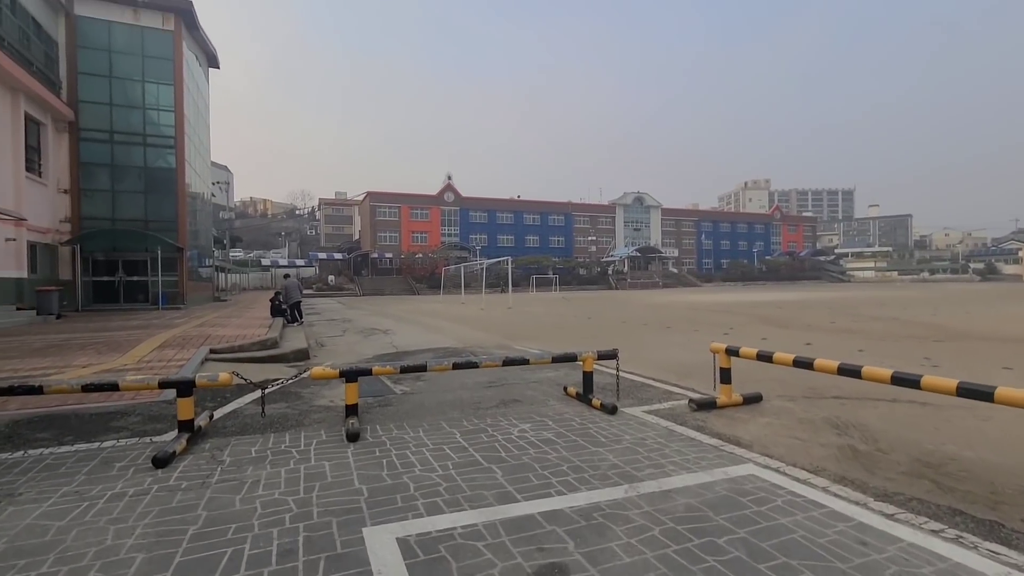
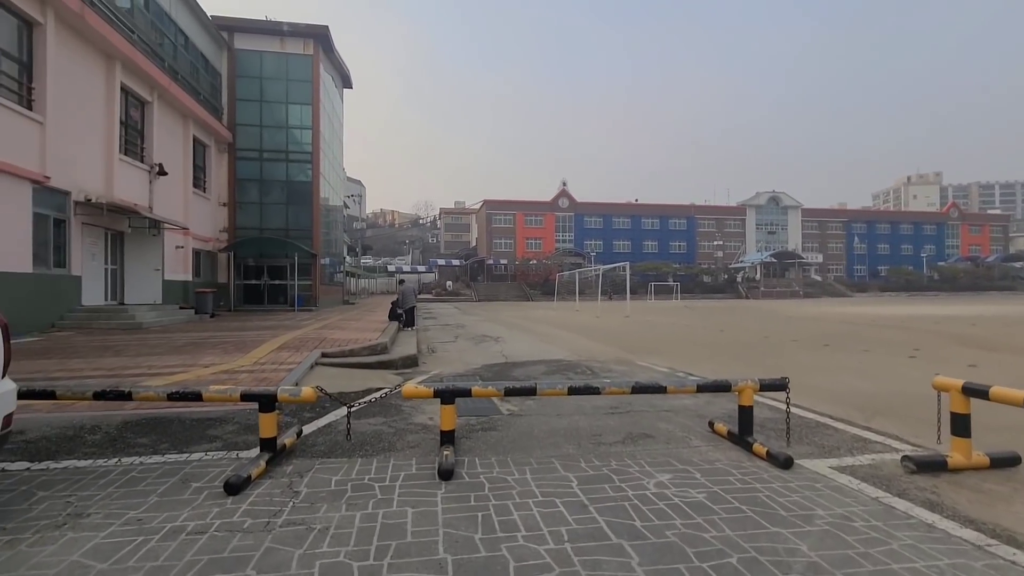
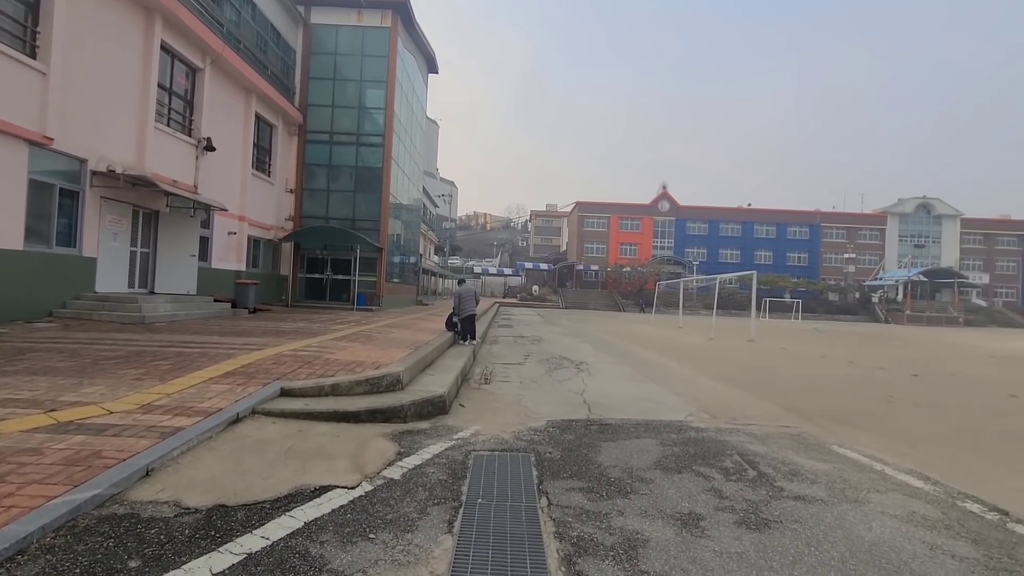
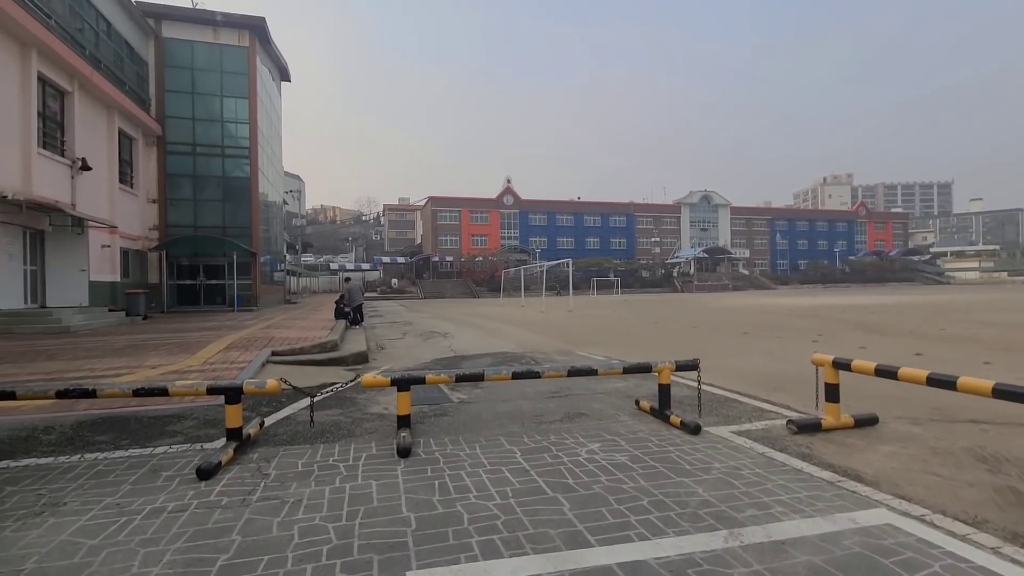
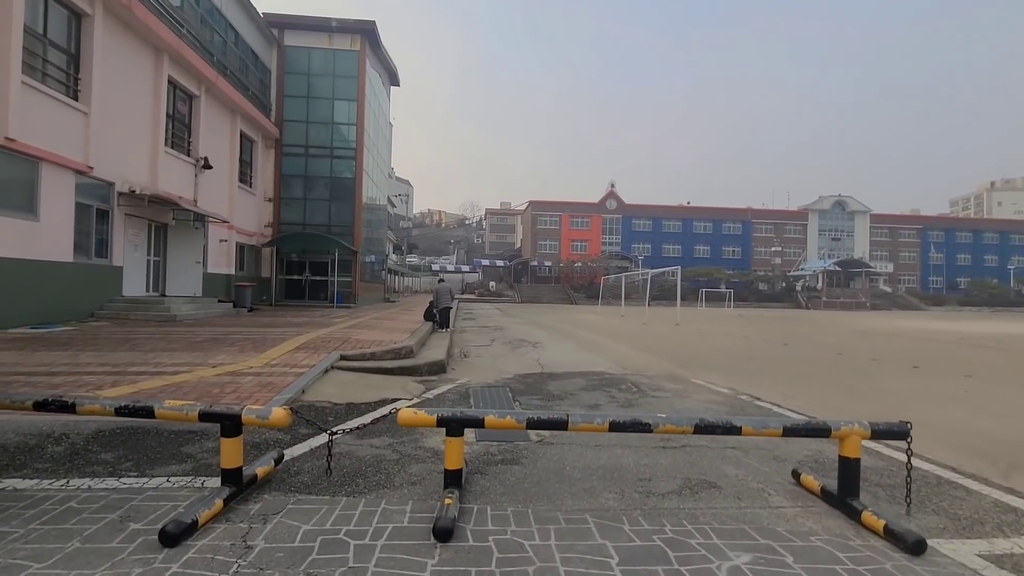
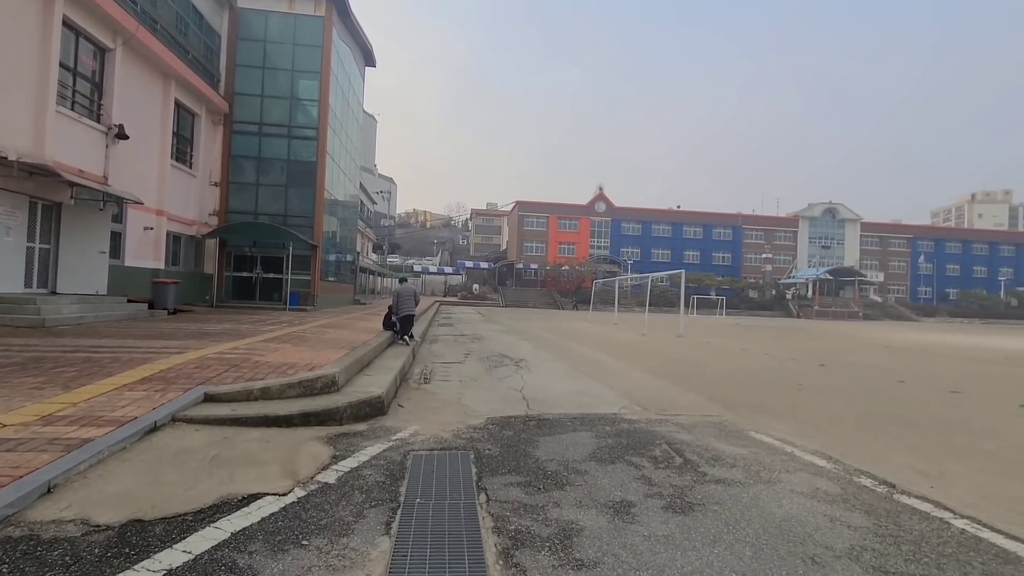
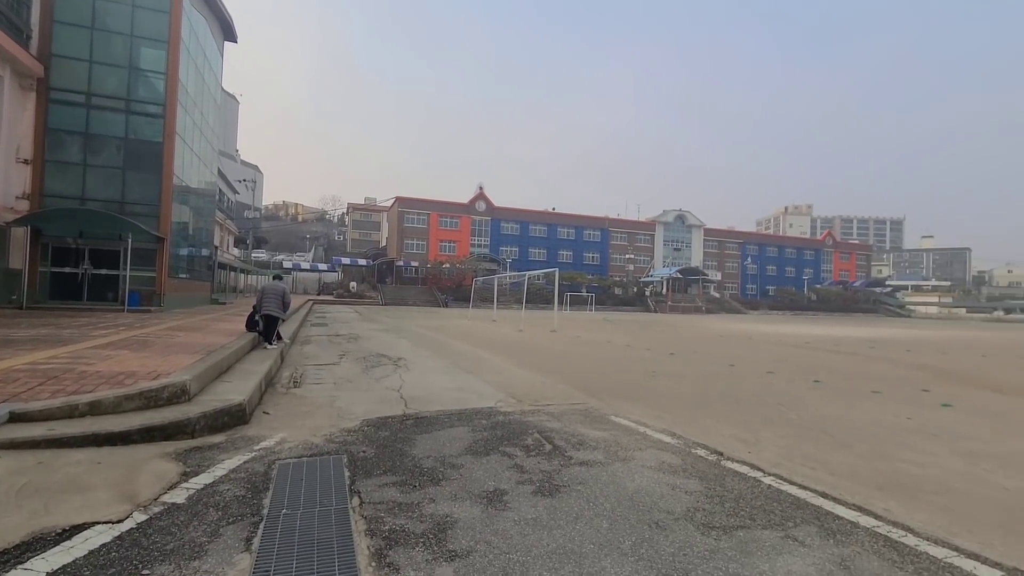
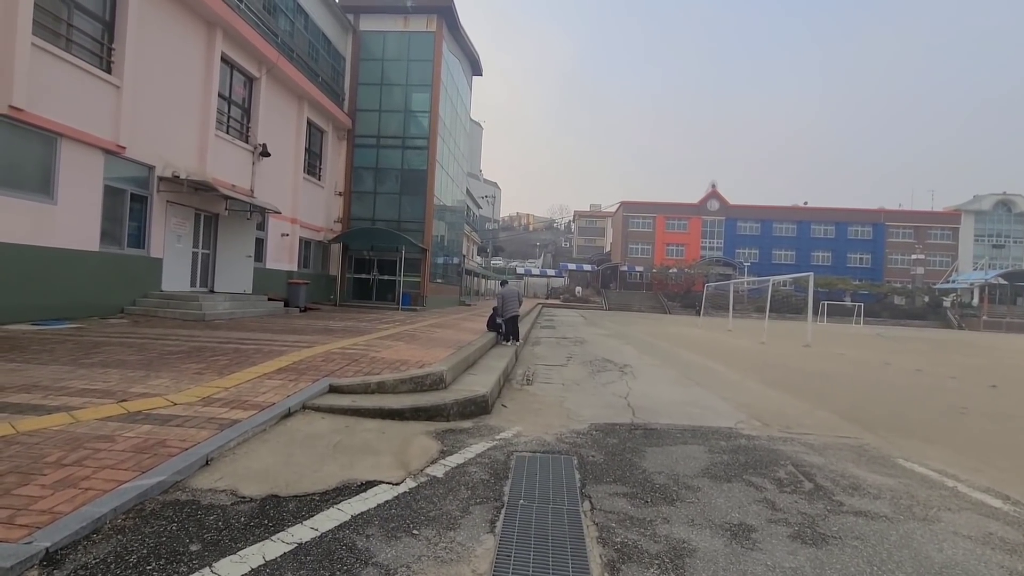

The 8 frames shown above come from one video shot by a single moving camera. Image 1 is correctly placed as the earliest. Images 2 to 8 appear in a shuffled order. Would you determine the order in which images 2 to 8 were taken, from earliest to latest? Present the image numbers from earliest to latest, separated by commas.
4, 2, 5, 8, 3, 6, 7
